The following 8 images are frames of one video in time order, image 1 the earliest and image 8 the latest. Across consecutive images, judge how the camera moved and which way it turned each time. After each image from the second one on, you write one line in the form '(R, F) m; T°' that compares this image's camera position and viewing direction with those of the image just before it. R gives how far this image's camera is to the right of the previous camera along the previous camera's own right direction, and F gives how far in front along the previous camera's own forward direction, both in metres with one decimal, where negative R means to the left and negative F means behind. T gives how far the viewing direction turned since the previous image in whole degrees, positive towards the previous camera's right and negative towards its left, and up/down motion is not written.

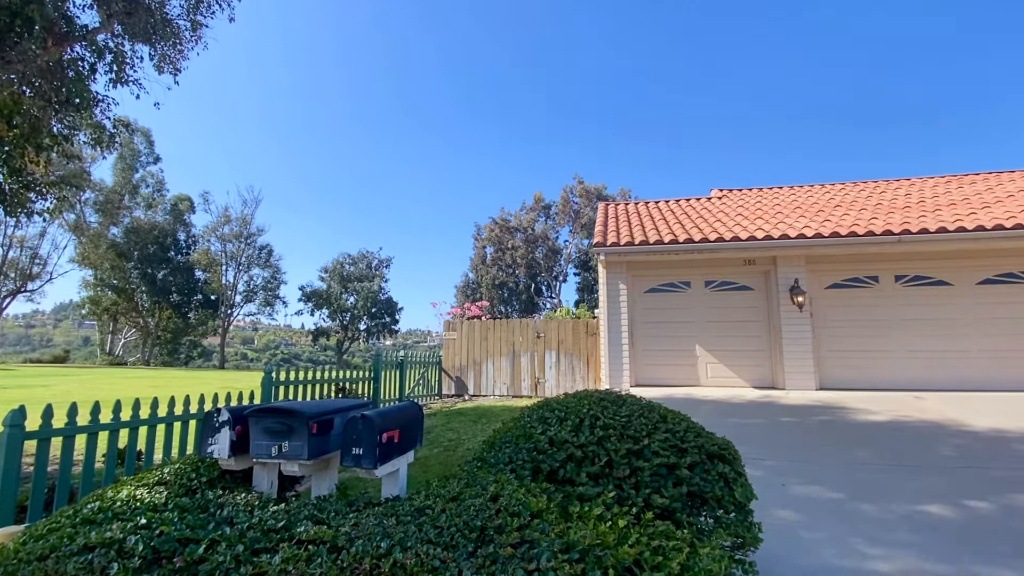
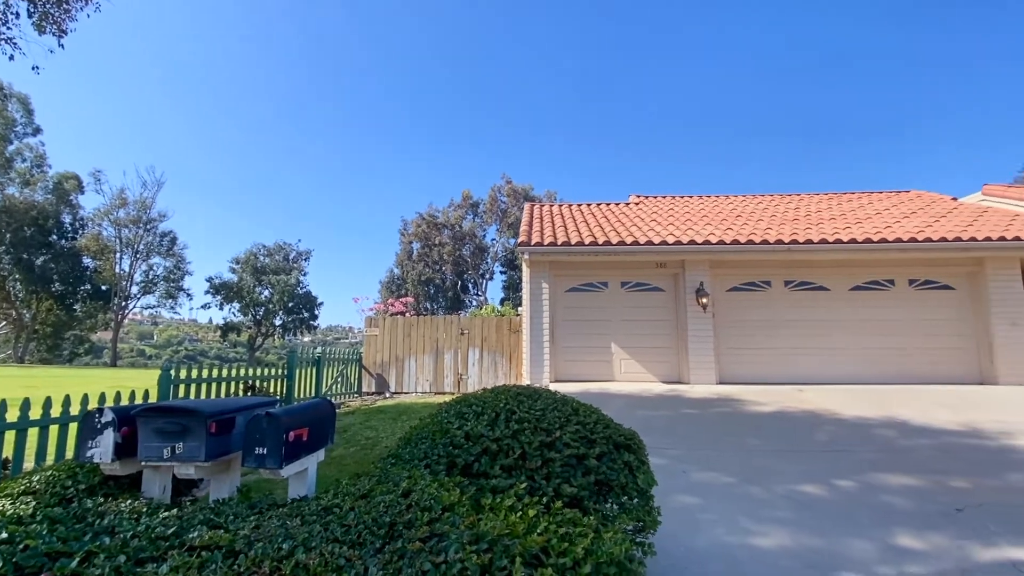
(+0.1, -0.1) m; +8°
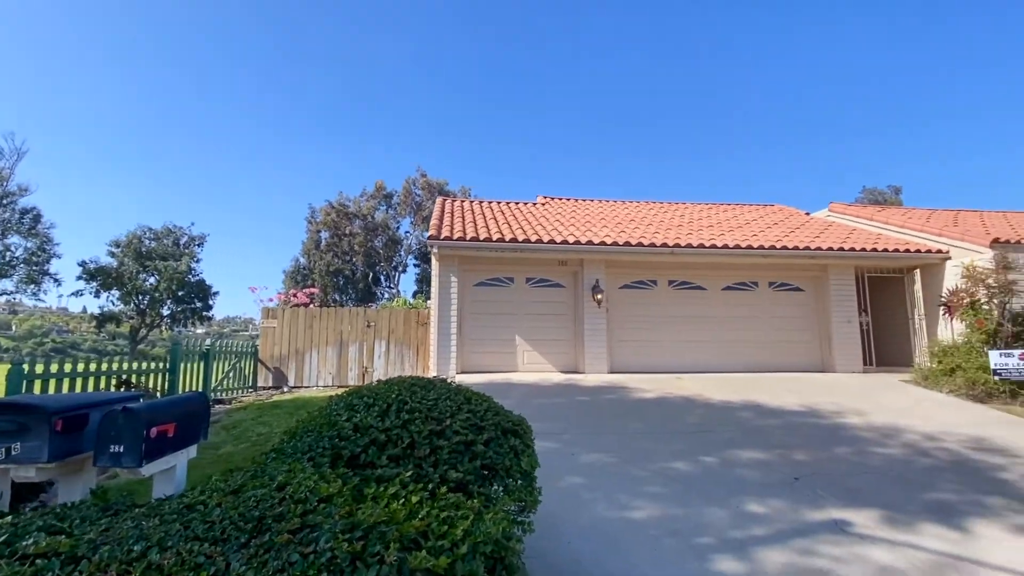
(+0.3, -0.1) m; +9°
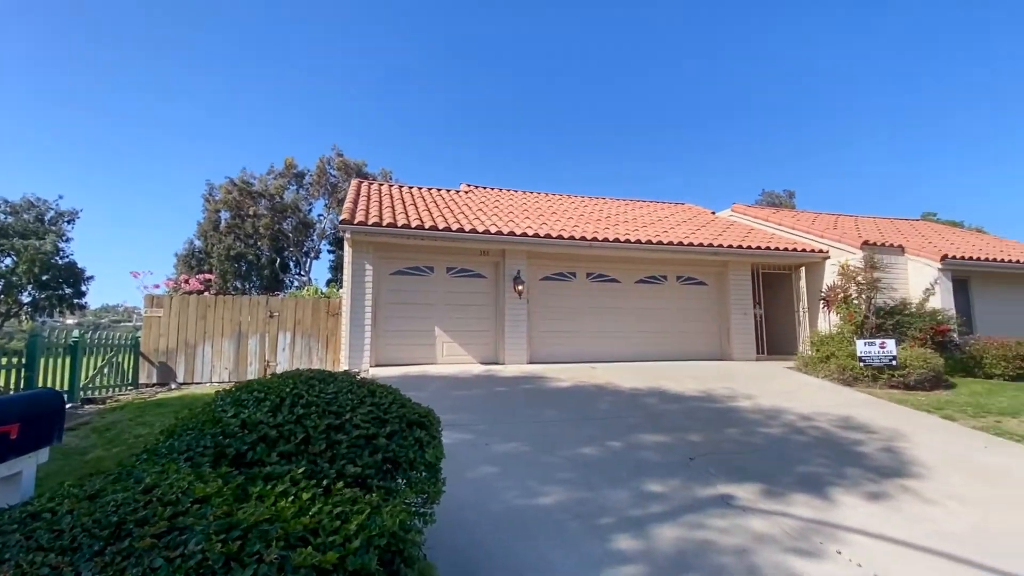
(+0.2, 0.0) m; +8°
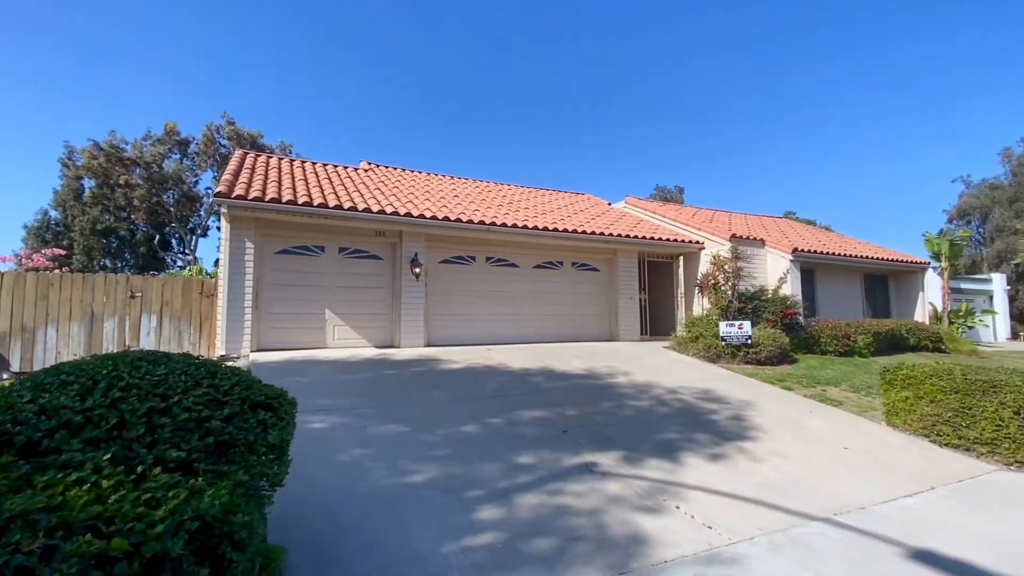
(+0.4, -0.1) m; +10°
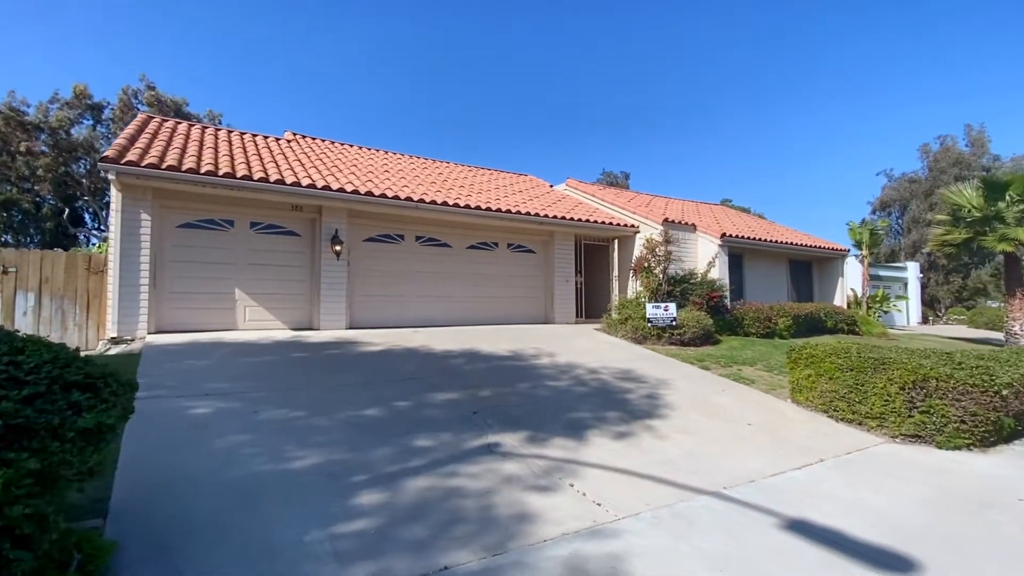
(+0.6, +0.2) m; +5°
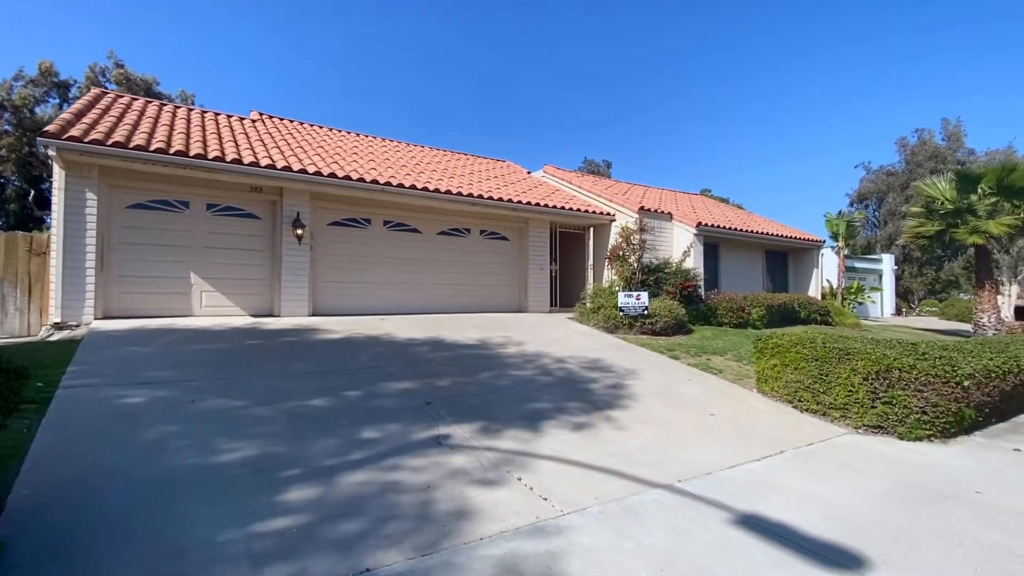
(+0.3, +0.2) m; +2°
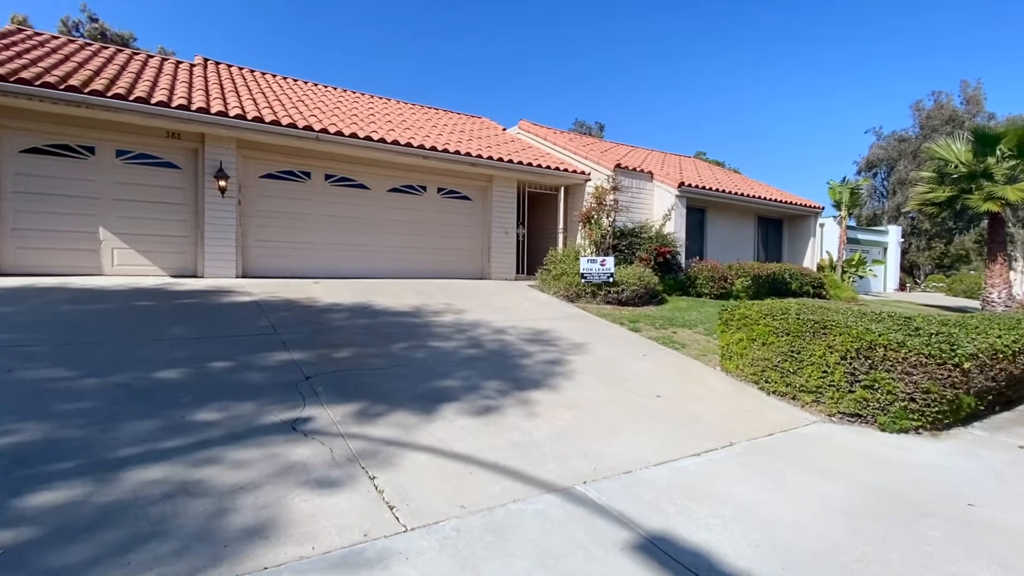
(+1.0, +1.0) m; -1°
